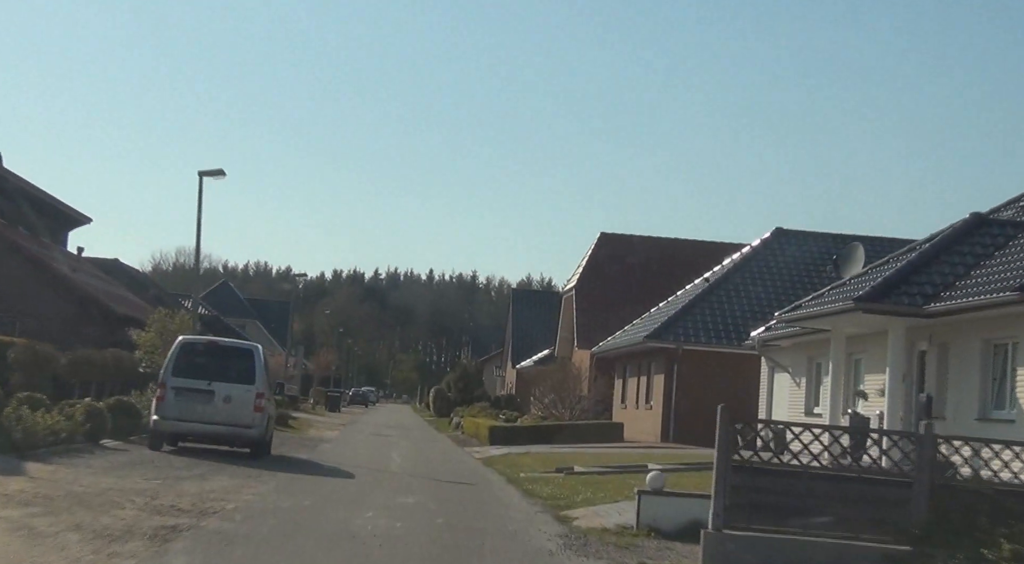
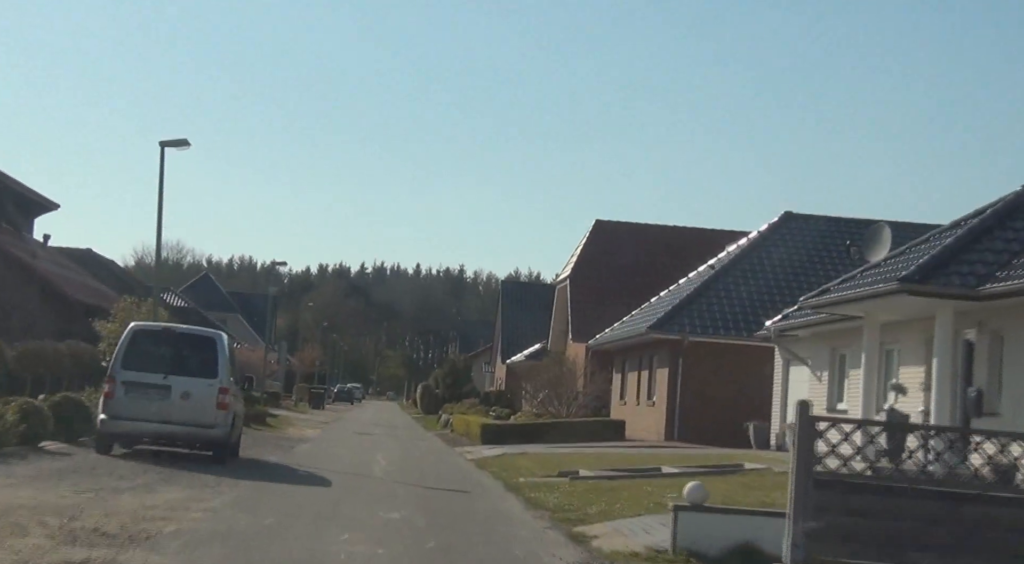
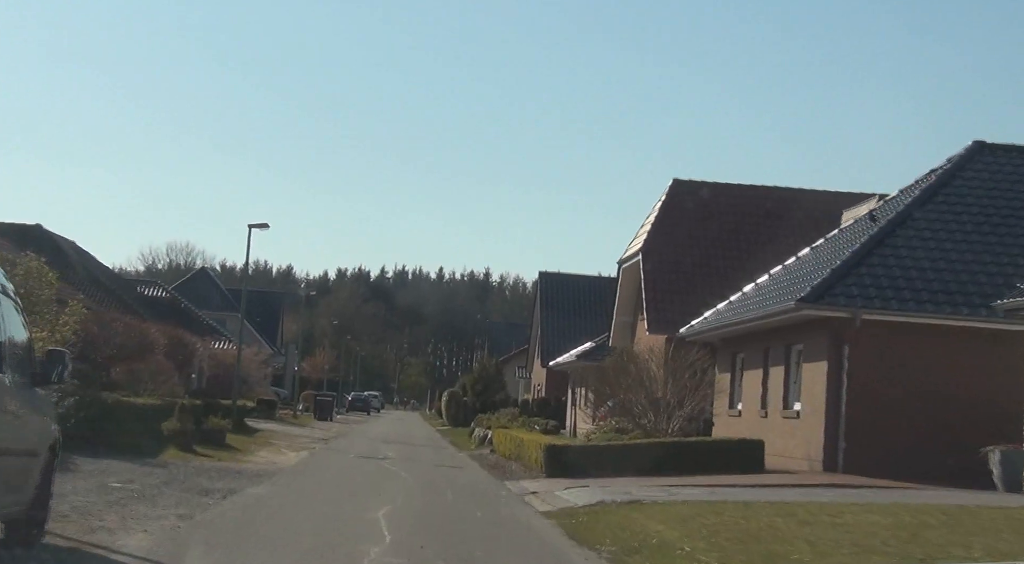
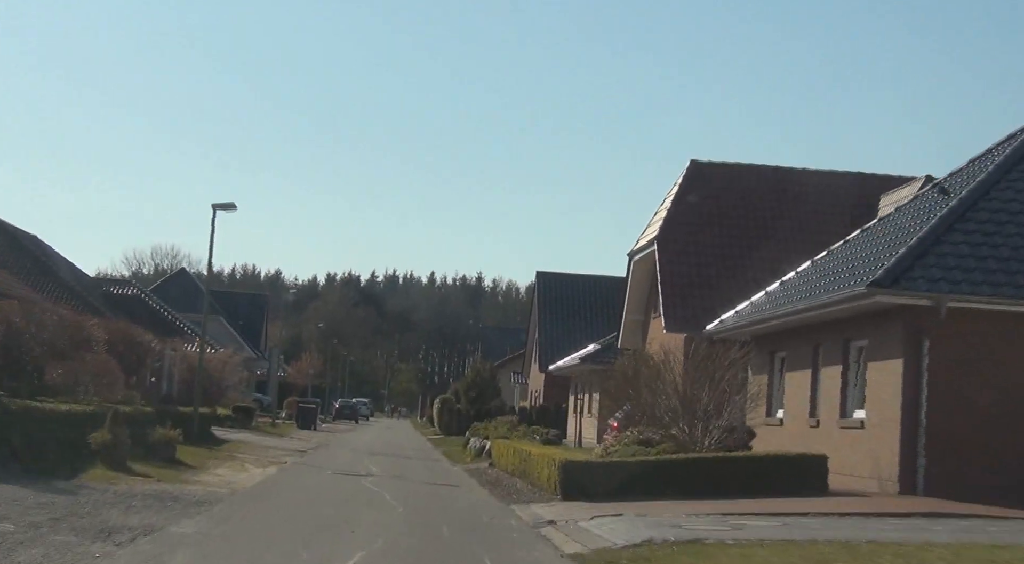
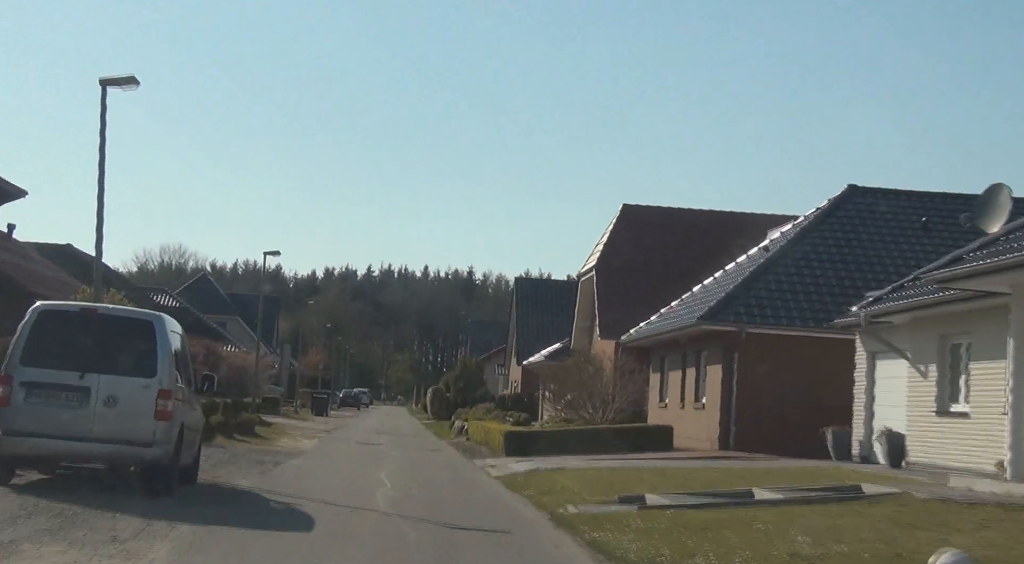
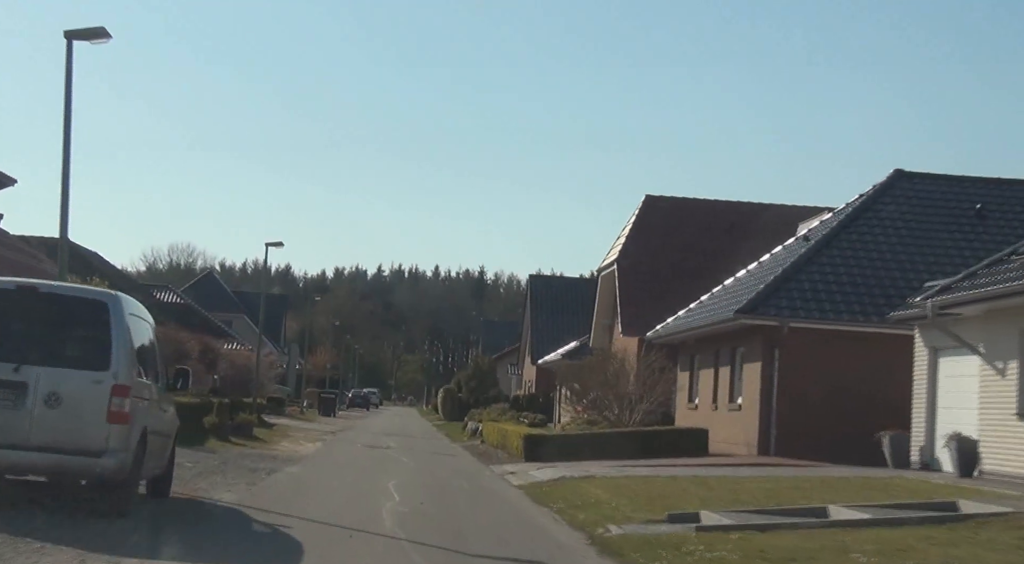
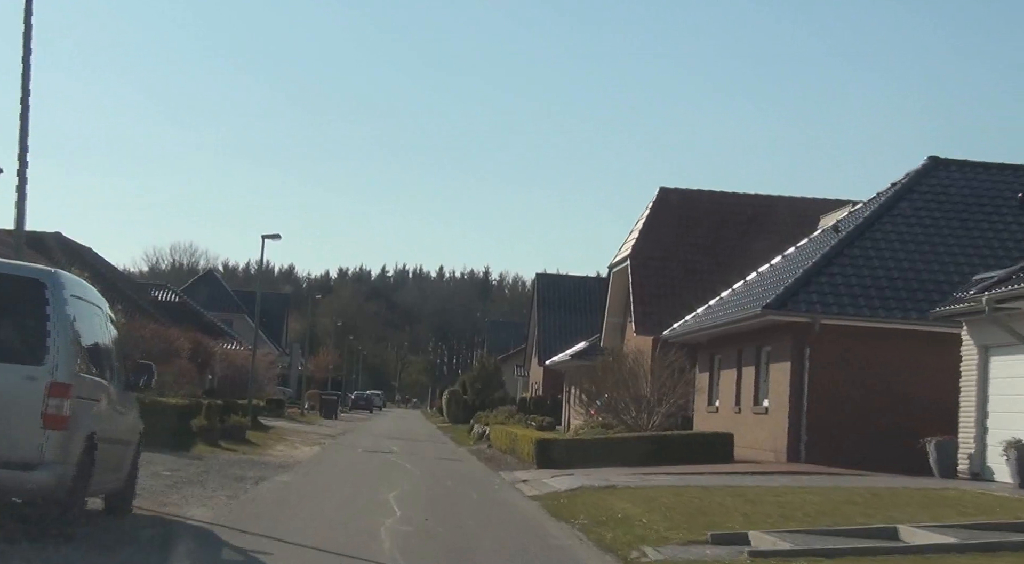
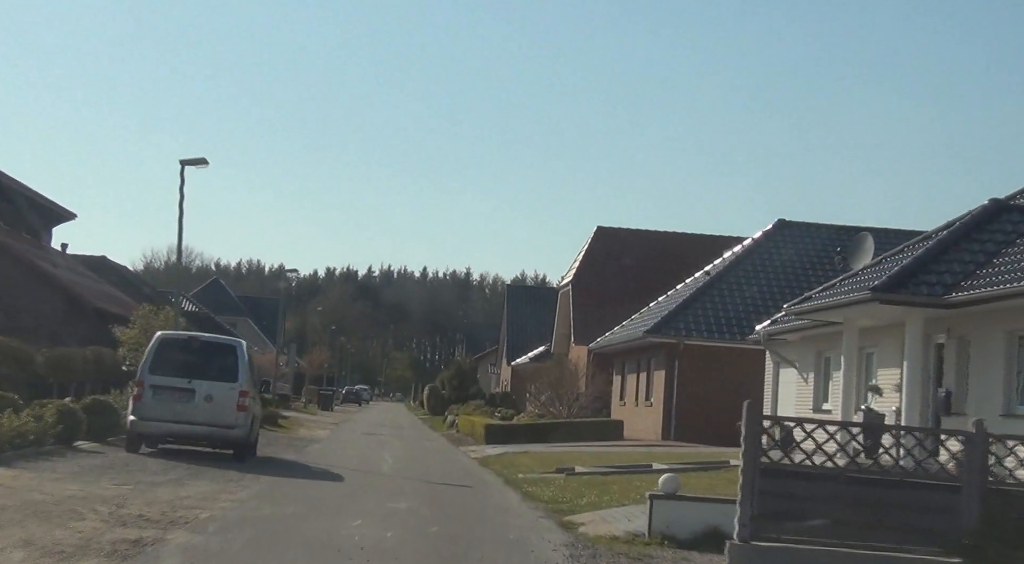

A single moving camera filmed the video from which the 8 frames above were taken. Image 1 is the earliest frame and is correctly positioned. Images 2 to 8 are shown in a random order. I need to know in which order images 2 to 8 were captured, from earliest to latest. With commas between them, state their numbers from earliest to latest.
8, 2, 5, 6, 7, 3, 4
